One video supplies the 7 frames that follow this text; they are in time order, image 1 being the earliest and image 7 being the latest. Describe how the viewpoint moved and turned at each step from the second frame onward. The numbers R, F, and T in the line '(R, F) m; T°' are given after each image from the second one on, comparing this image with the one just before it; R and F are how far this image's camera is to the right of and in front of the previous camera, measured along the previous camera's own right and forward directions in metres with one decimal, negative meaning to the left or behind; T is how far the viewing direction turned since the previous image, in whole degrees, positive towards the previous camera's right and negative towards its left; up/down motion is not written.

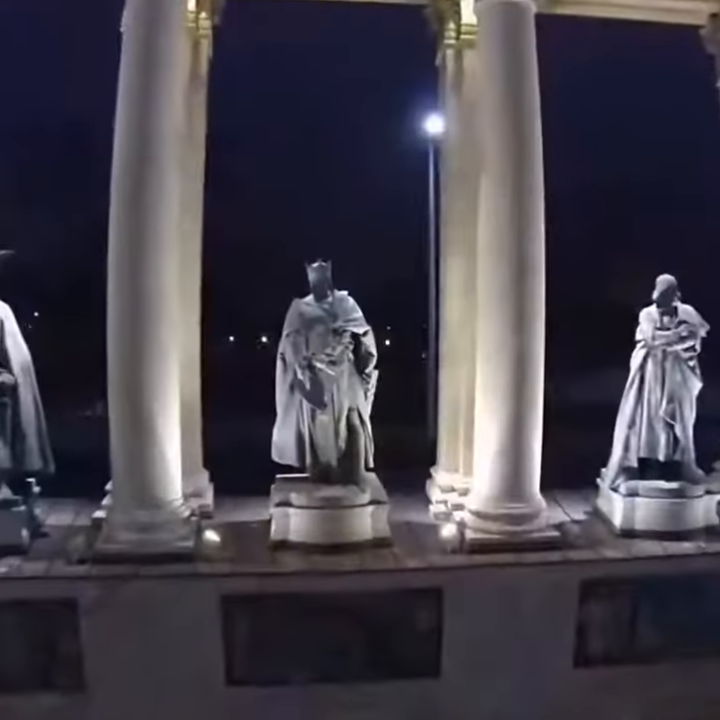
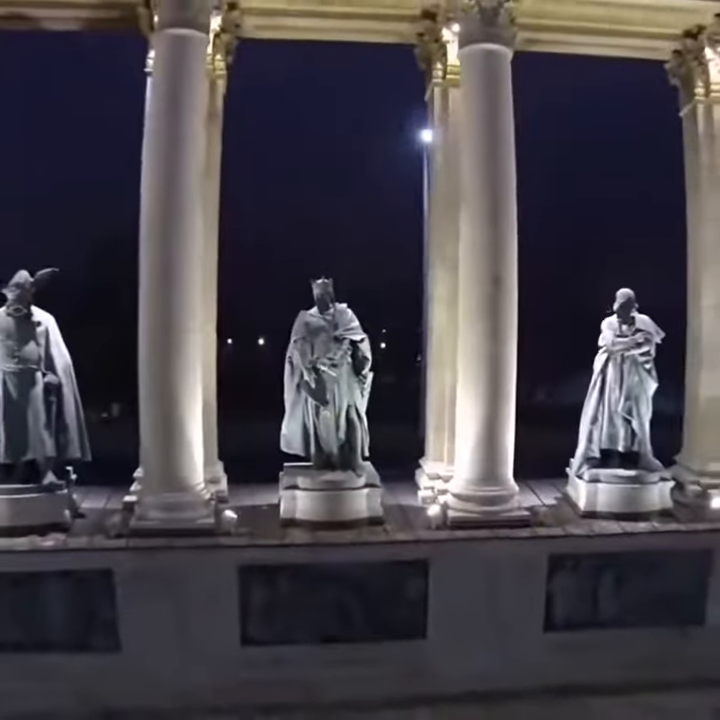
(0.0, -2.2) m; 0°
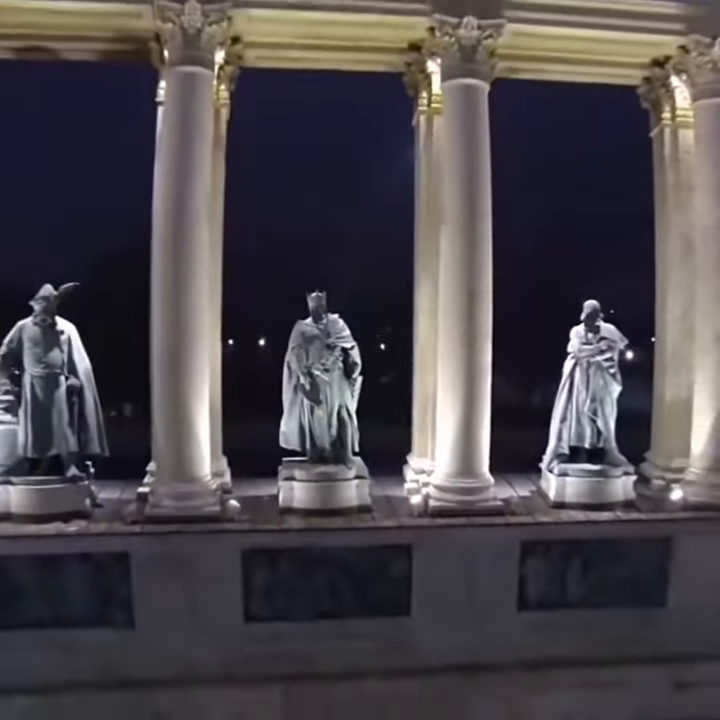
(+0.3, -1.8) m; 0°
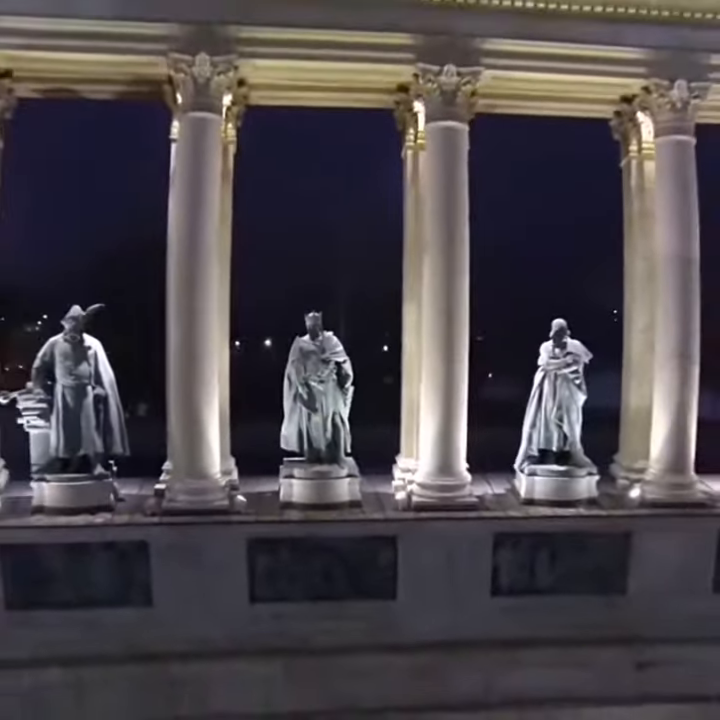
(+0.5, -2.4) m; -1°
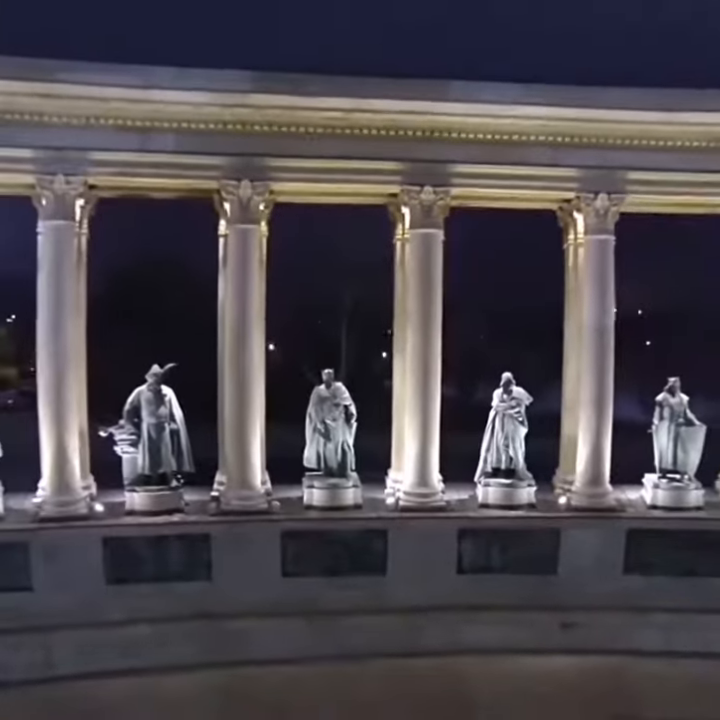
(+0.1, -8.0) m; 0°
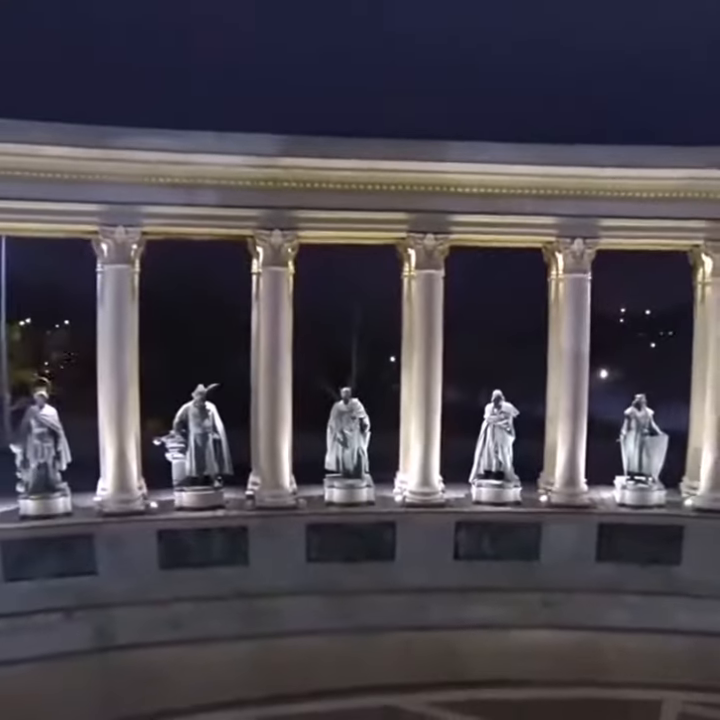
(-0.3, -5.5) m; 0°
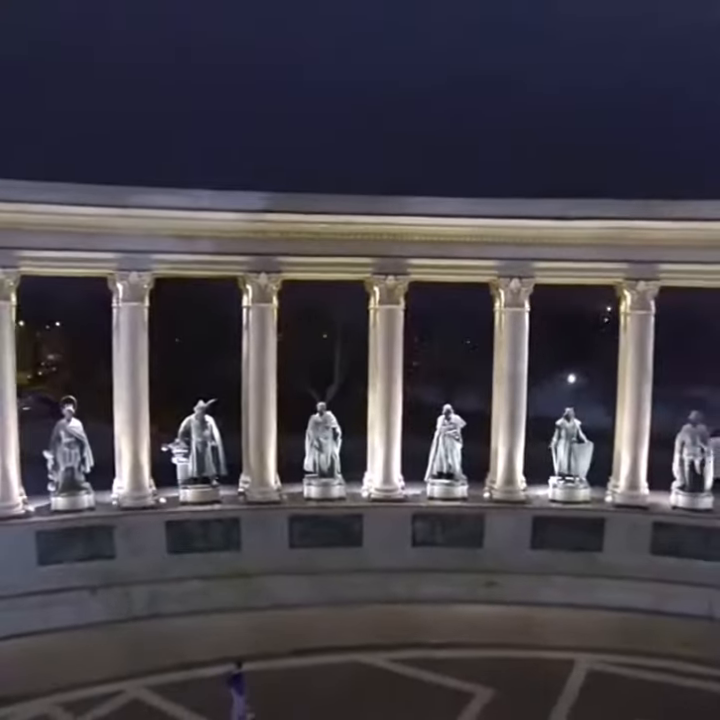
(+1.6, -7.2) m; 0°
